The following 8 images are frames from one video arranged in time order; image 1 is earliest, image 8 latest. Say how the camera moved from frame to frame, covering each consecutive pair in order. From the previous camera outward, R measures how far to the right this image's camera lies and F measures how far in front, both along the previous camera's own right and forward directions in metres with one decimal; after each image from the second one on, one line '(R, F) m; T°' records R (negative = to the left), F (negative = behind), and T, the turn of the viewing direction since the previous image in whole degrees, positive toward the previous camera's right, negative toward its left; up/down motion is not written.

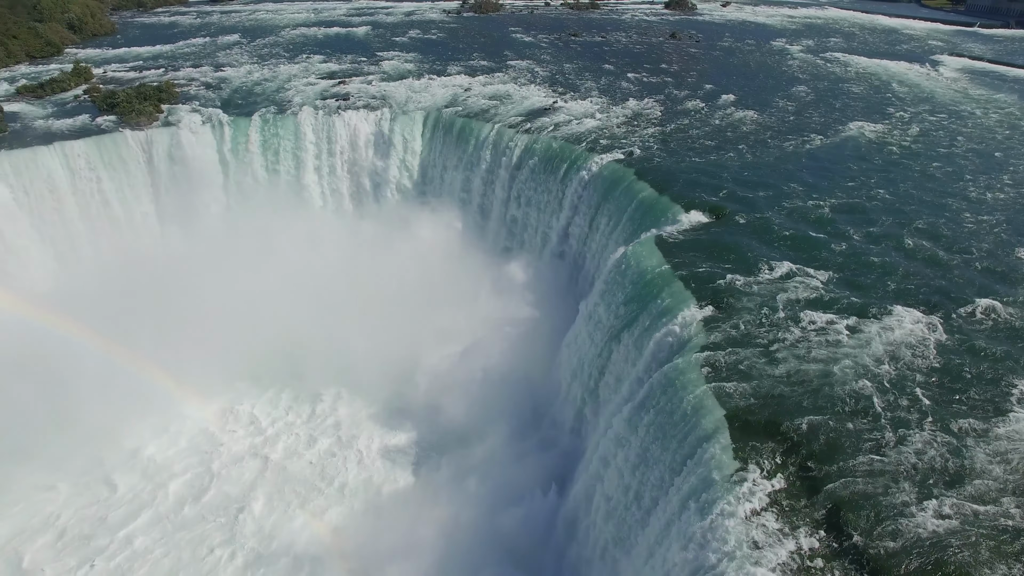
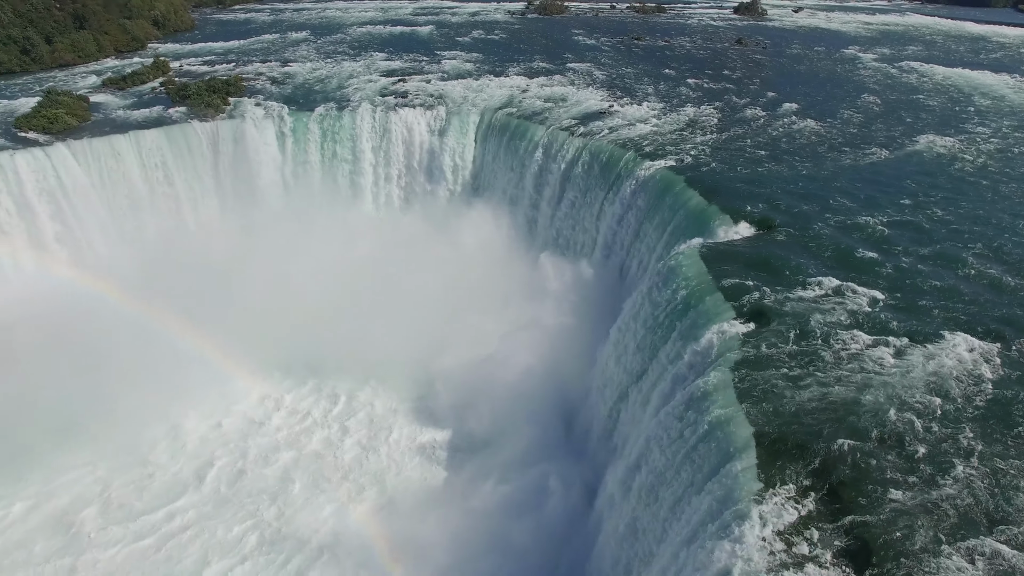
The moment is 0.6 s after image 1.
(+0.3, 0.0) m; -5°
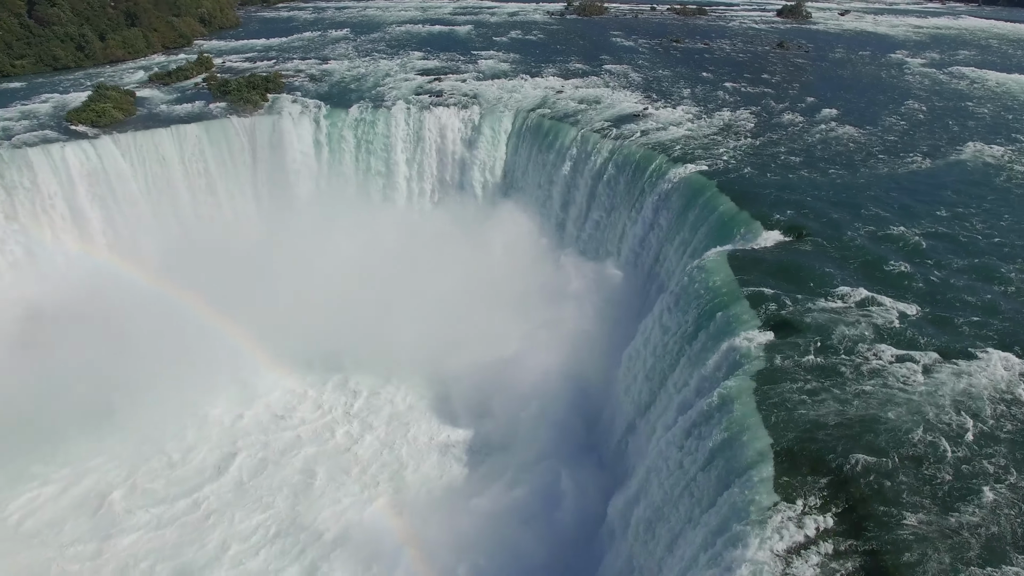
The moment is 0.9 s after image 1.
(+0.2, 0.0) m; -3°
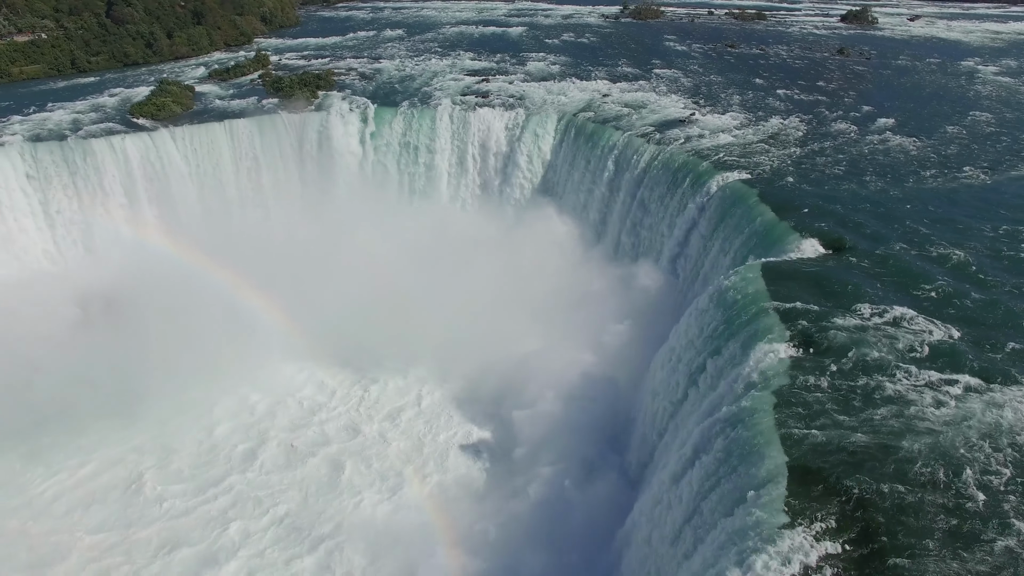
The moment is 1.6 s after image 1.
(+0.4, 0.0) m; -4°
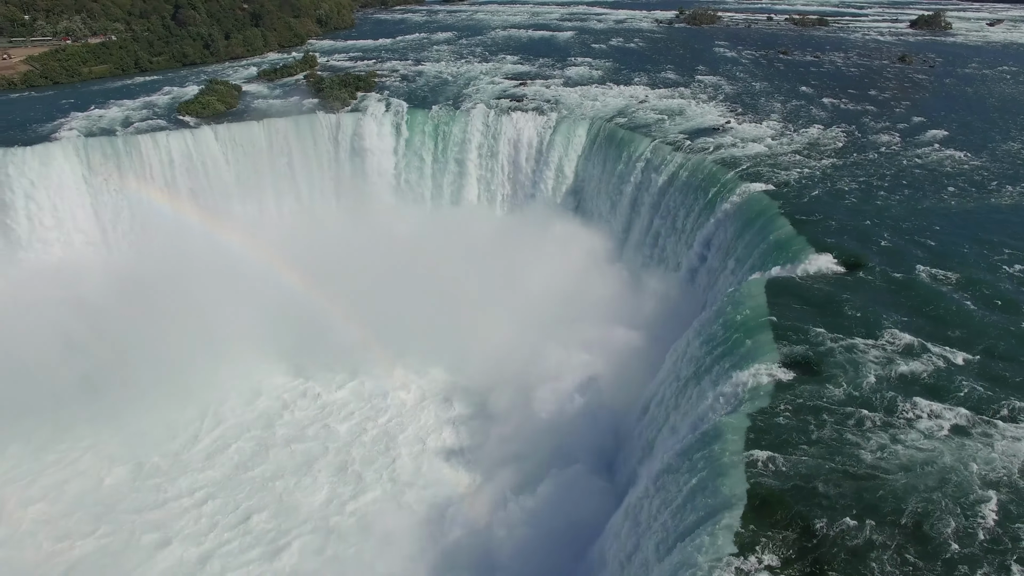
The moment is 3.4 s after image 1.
(+1.1, +0.1) m; -5°
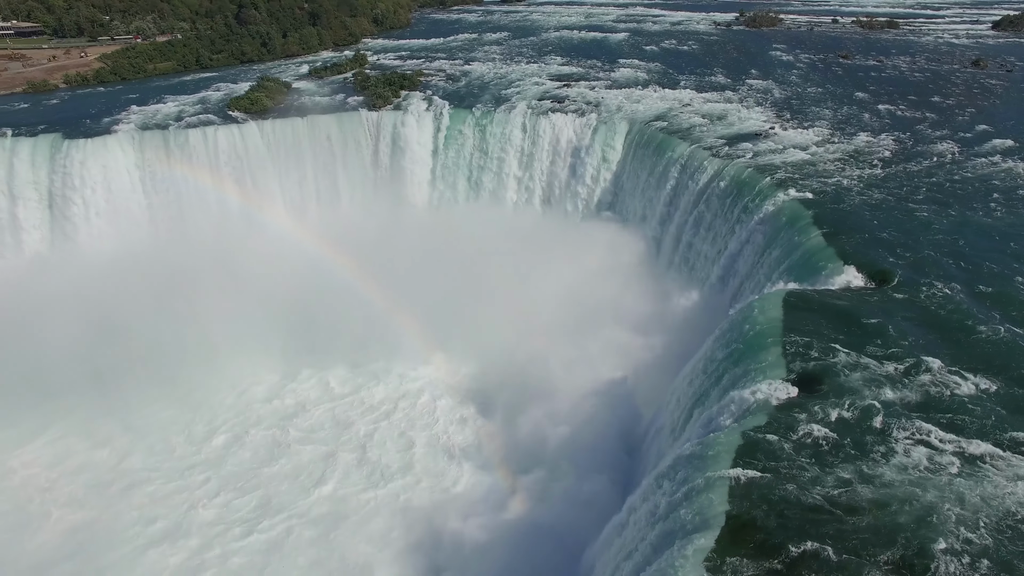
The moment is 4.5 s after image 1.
(+0.8, +0.1) m; -5°
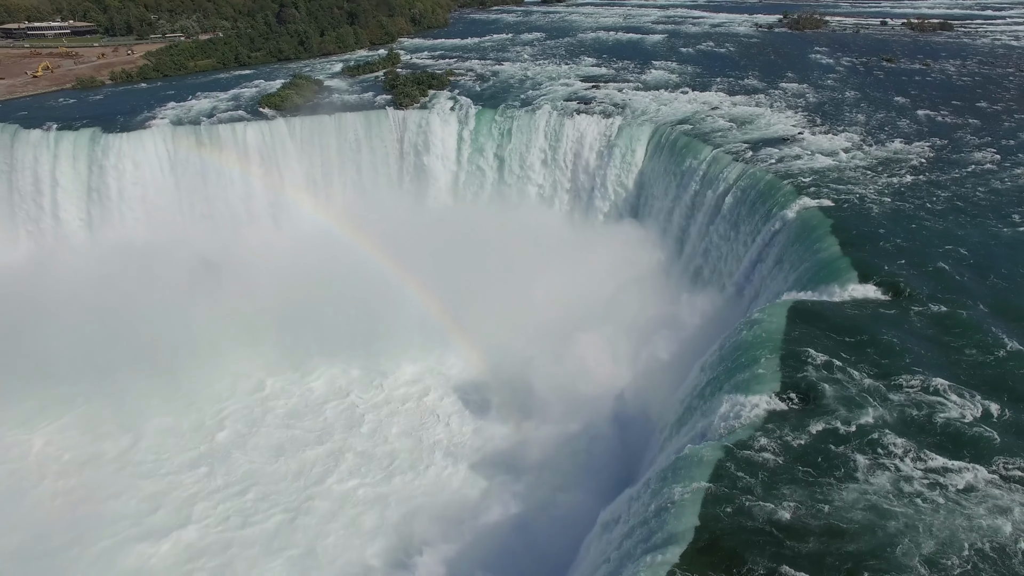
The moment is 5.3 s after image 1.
(+0.7, +0.1) m; -3°
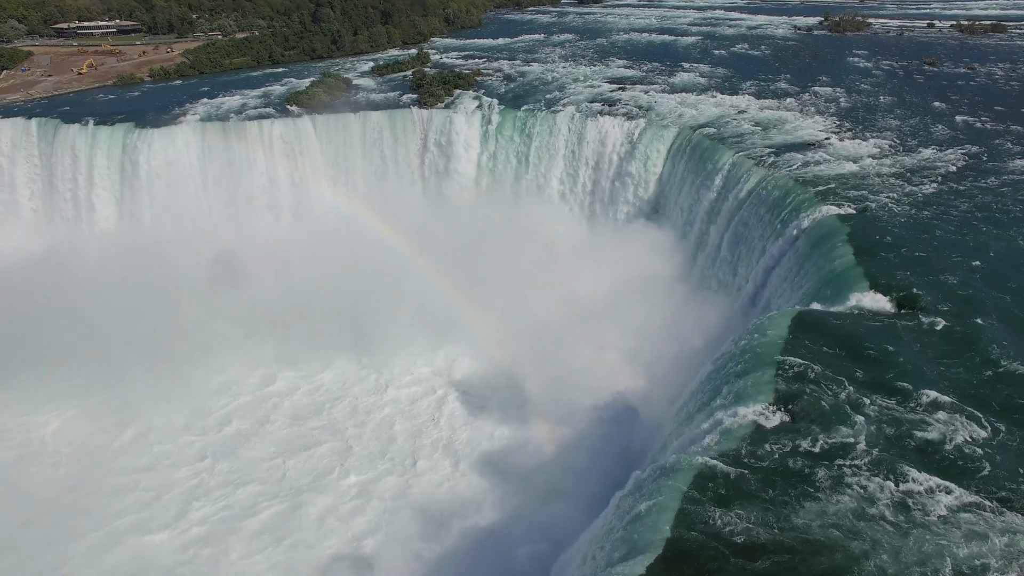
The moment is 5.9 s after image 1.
(+0.7, +0.1) m; -3°
